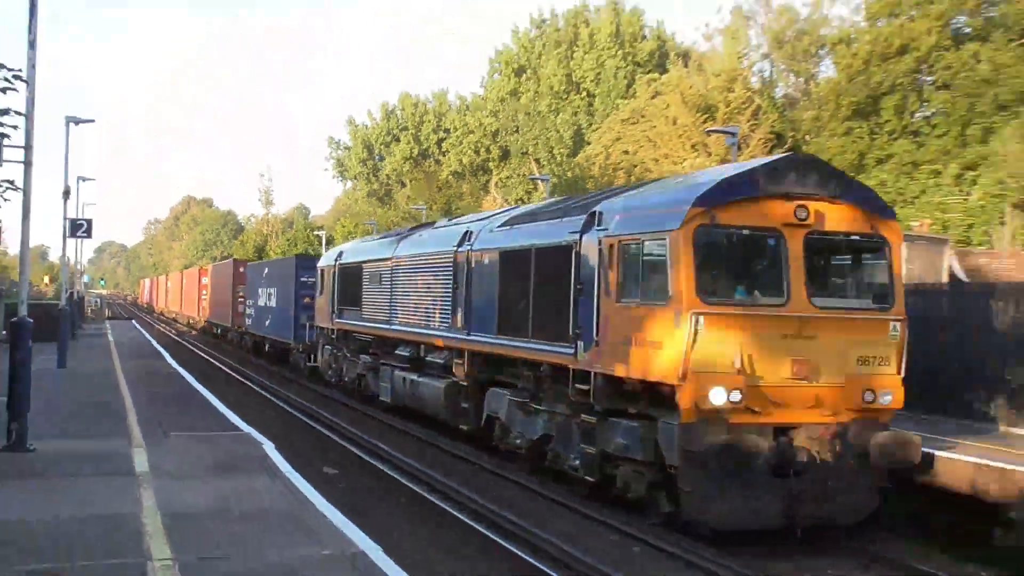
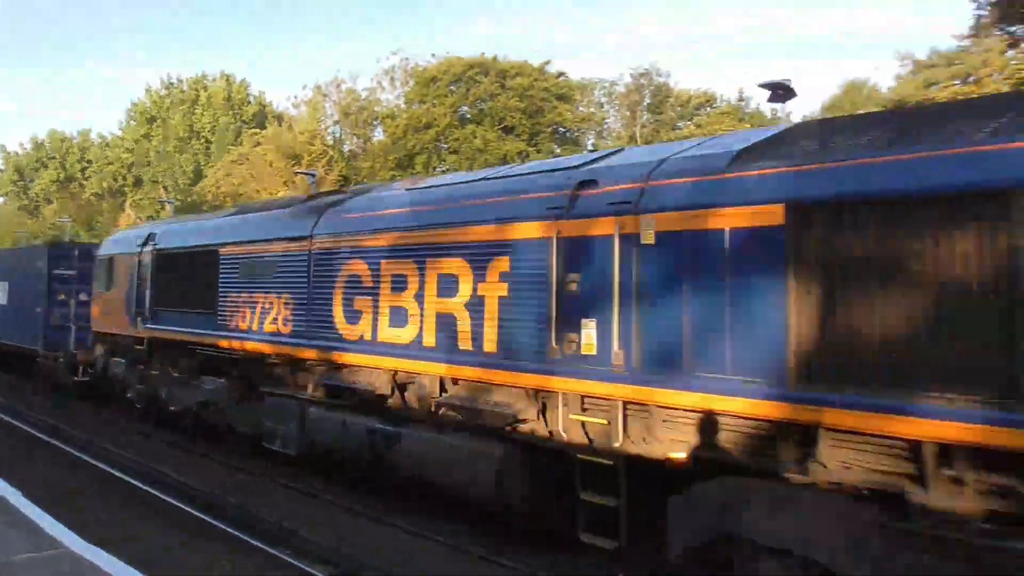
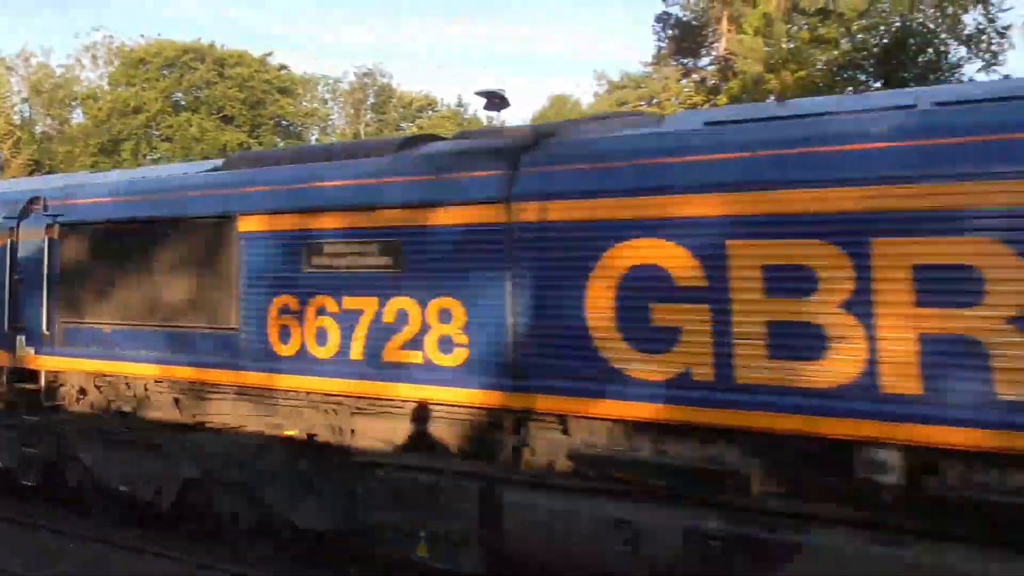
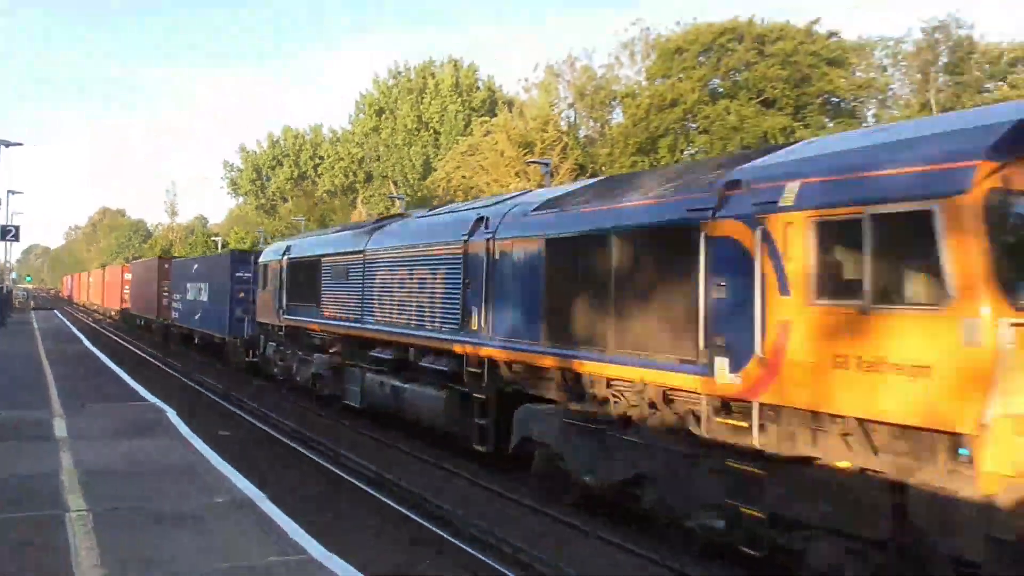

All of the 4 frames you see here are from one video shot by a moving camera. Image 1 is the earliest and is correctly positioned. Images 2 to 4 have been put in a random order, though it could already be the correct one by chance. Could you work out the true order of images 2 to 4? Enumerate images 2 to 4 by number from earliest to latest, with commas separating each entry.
4, 2, 3
